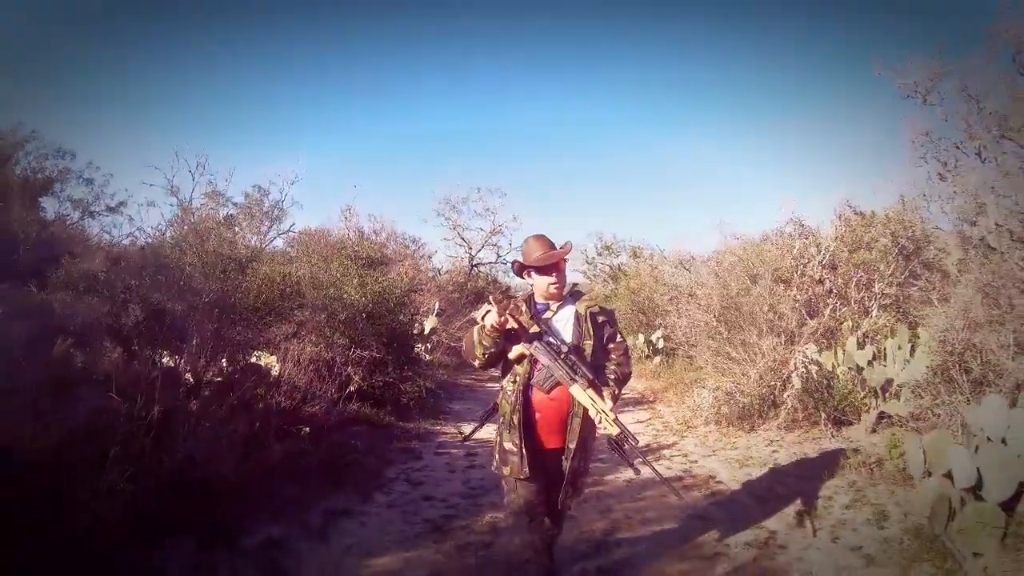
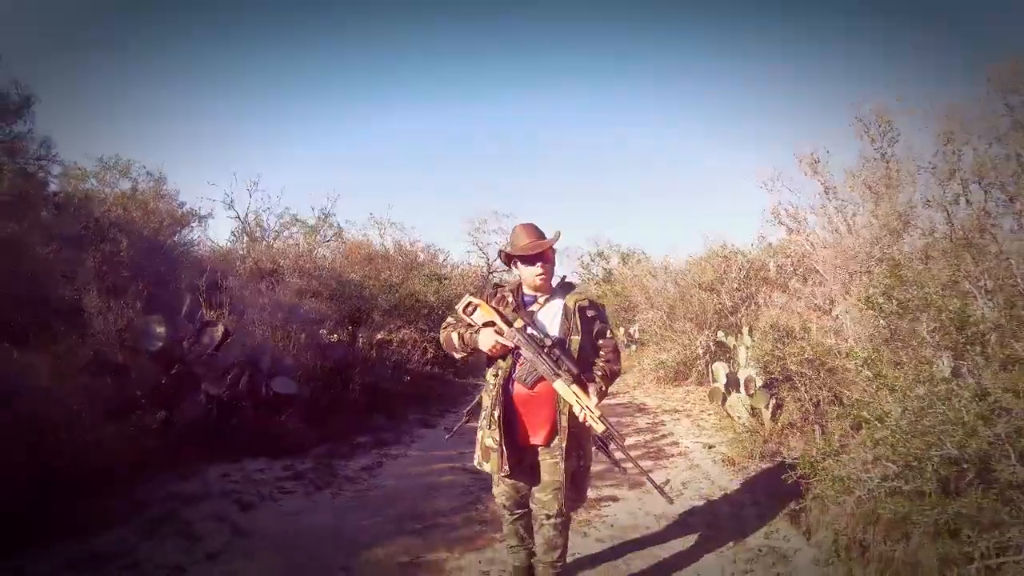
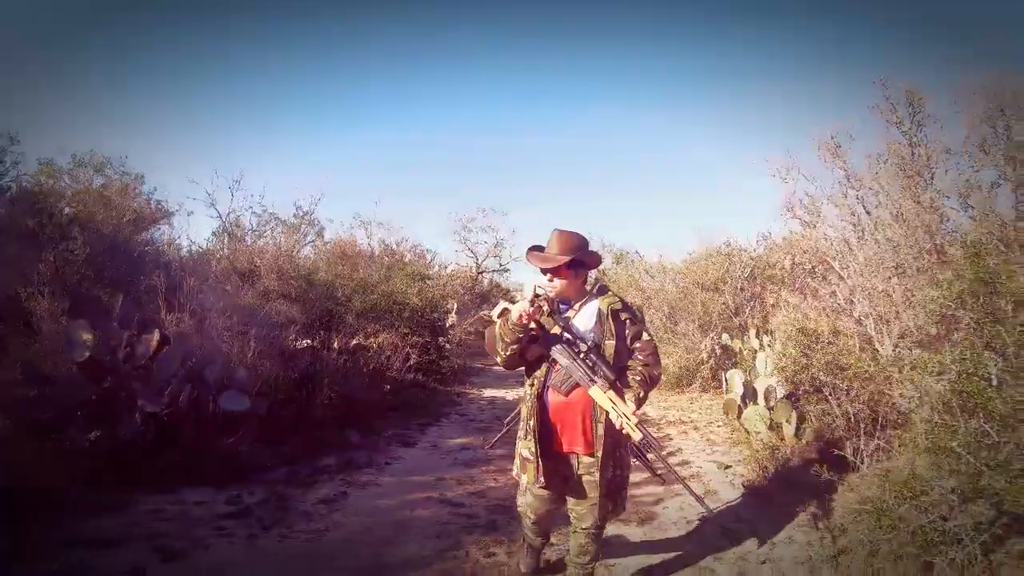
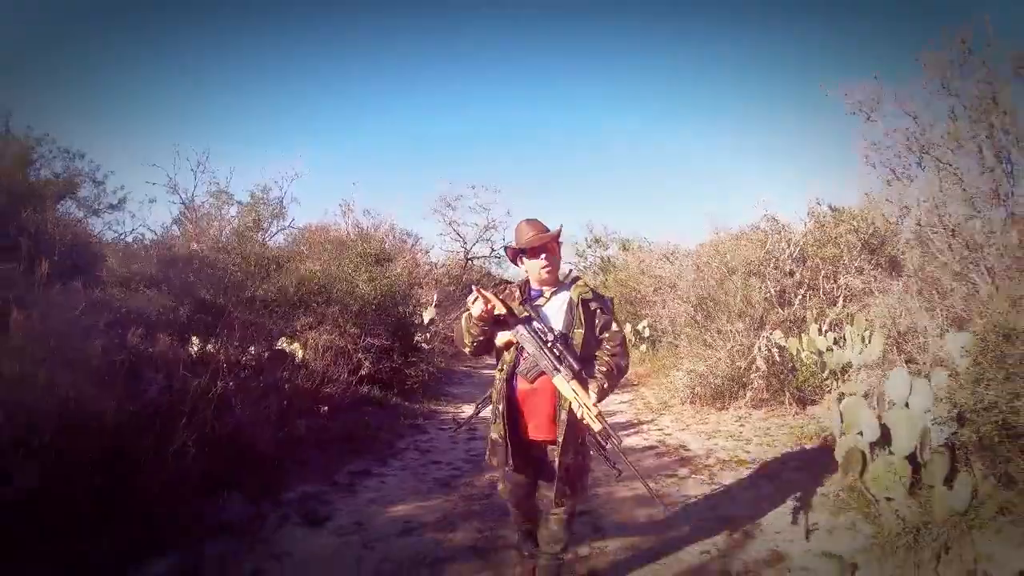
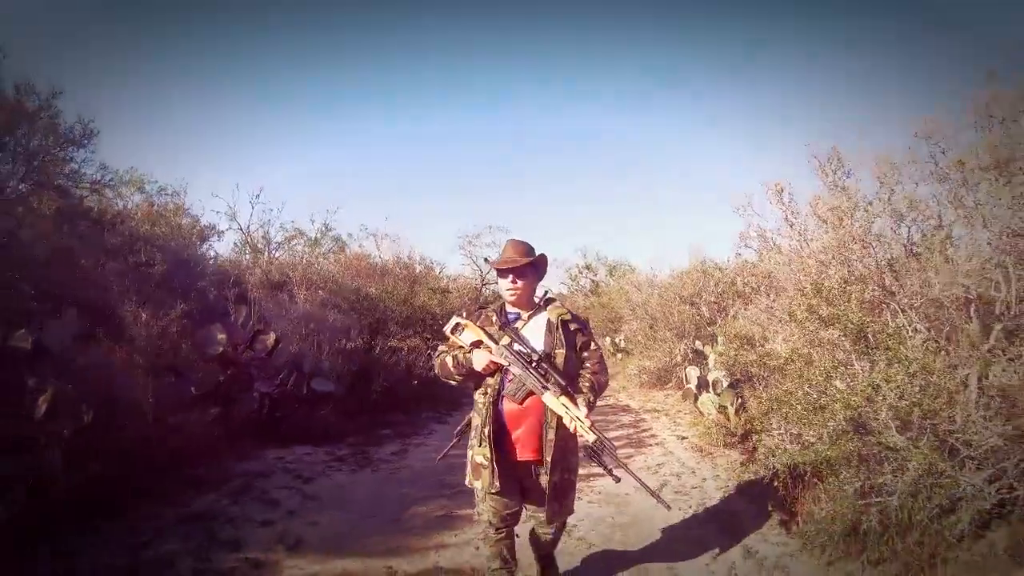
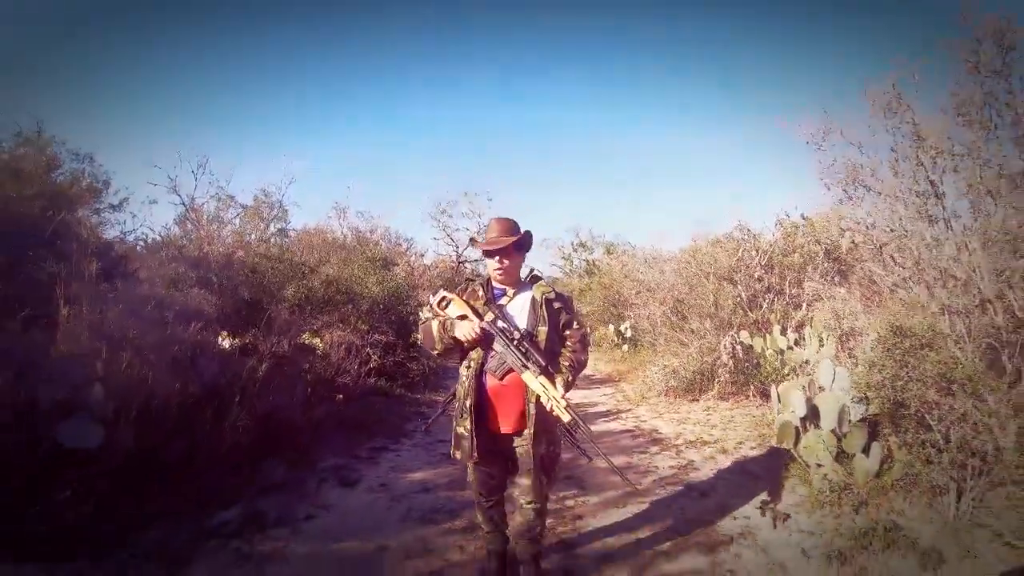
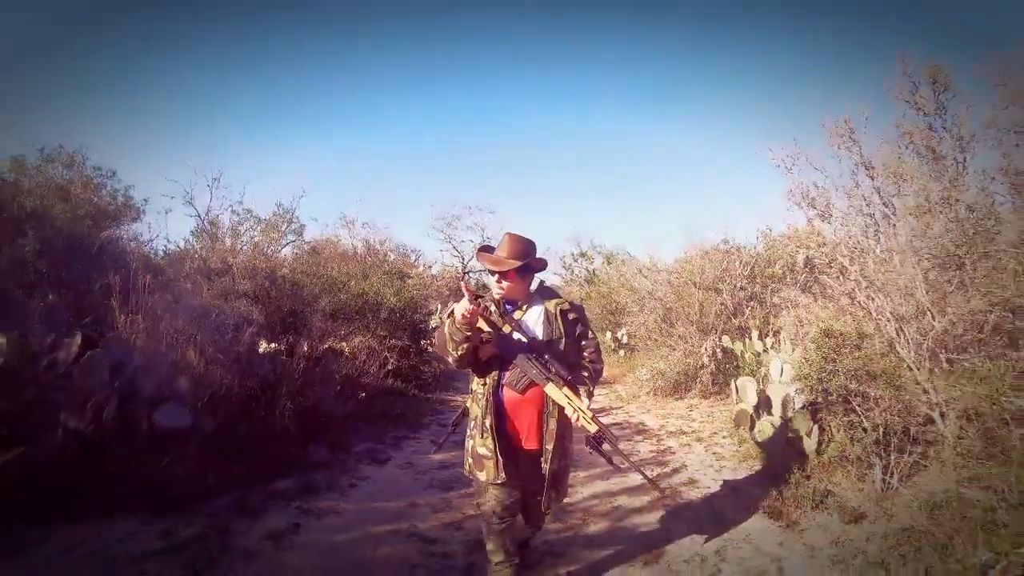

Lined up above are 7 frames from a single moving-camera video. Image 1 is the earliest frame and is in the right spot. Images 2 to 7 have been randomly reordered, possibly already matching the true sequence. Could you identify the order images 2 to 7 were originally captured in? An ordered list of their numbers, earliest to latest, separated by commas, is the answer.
4, 6, 7, 3, 2, 5
